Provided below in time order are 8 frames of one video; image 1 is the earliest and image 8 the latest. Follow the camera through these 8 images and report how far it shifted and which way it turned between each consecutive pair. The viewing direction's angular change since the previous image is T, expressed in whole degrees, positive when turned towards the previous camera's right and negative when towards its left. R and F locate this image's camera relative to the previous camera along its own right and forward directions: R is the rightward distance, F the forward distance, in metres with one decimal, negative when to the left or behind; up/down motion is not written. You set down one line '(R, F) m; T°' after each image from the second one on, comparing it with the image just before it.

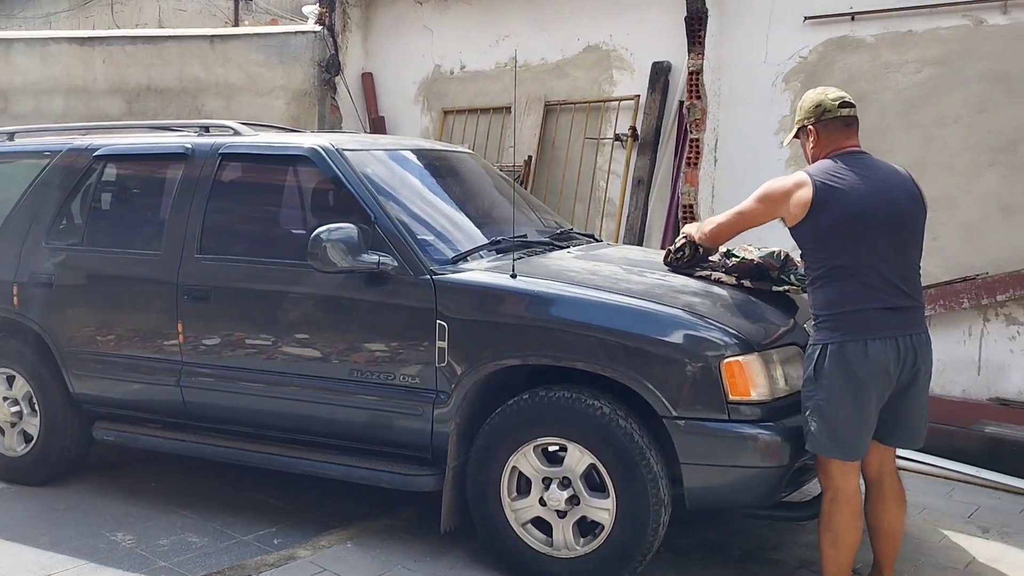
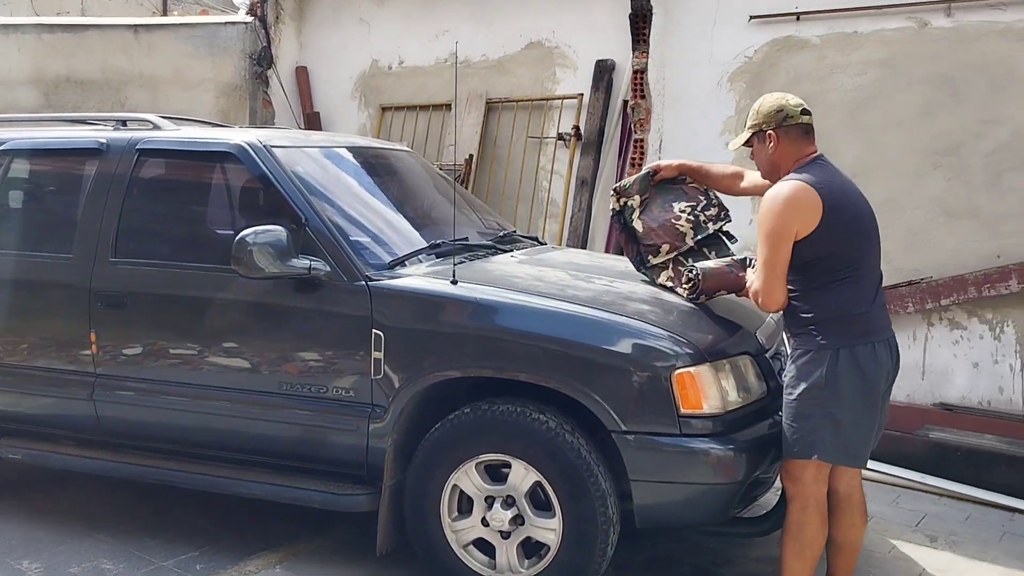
(0.0, +0.2) m; +4°
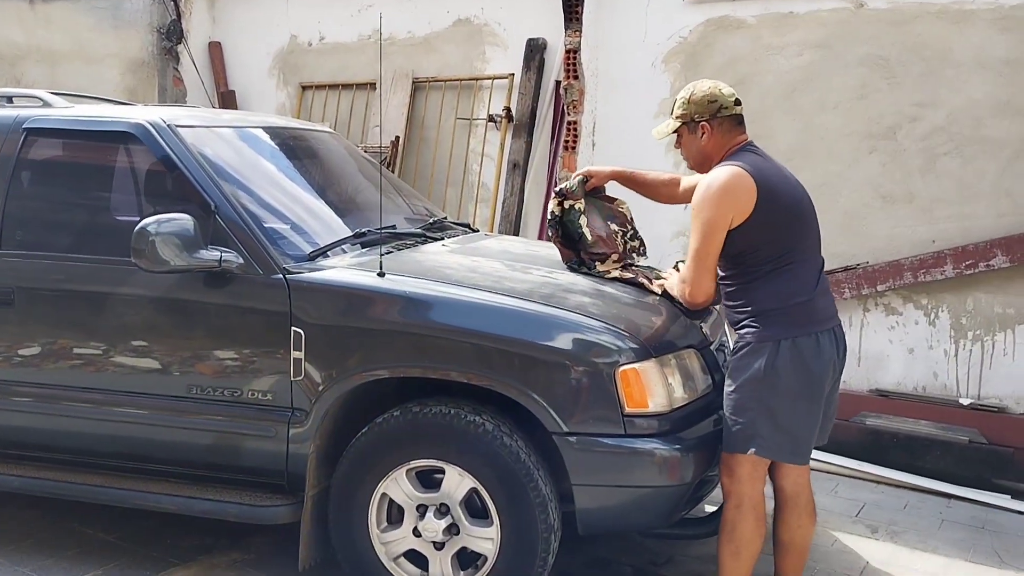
(0.0, +0.2) m; +5°
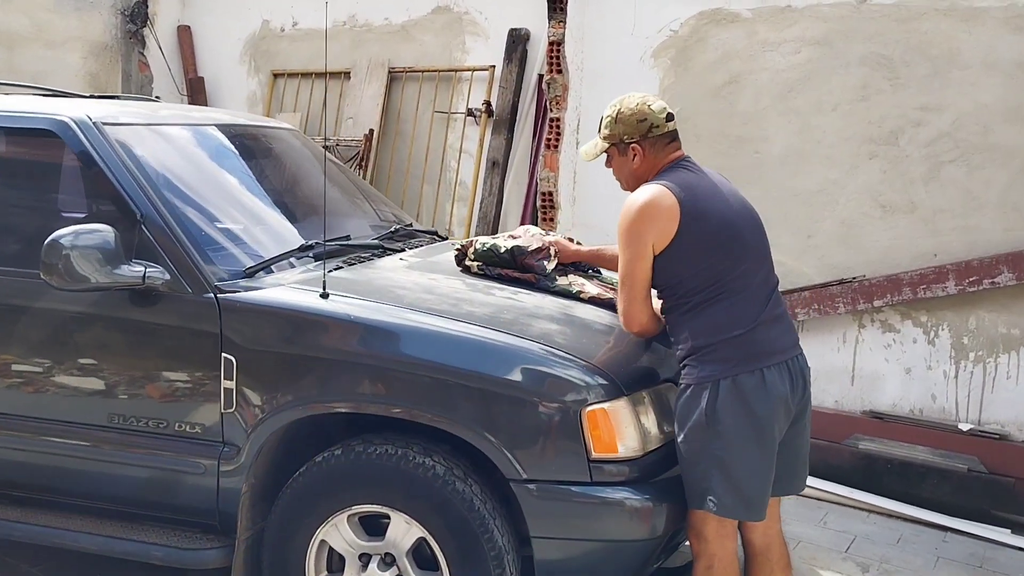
(+0.1, +0.3) m; 0°
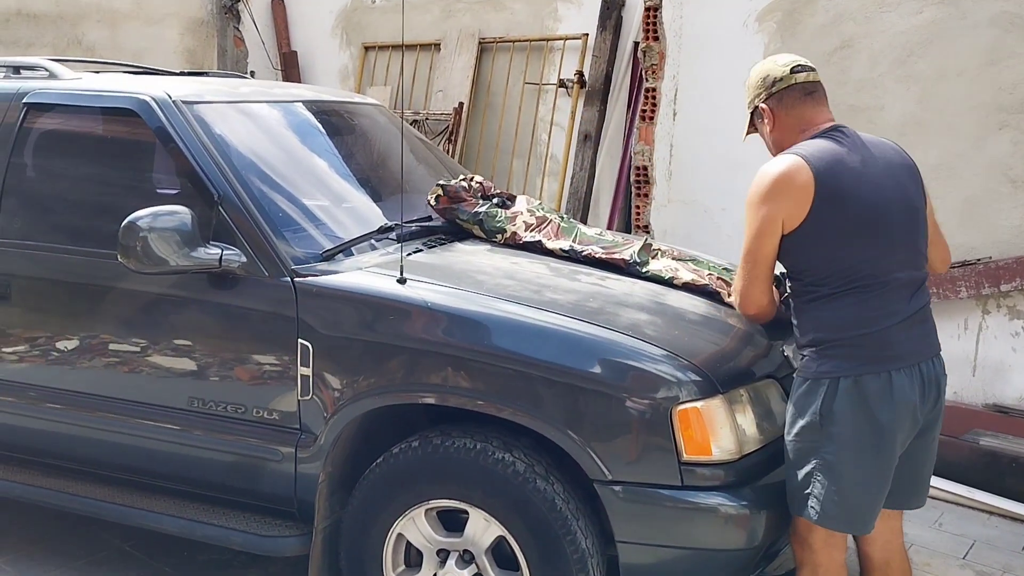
(0.0, +0.2) m; -6°
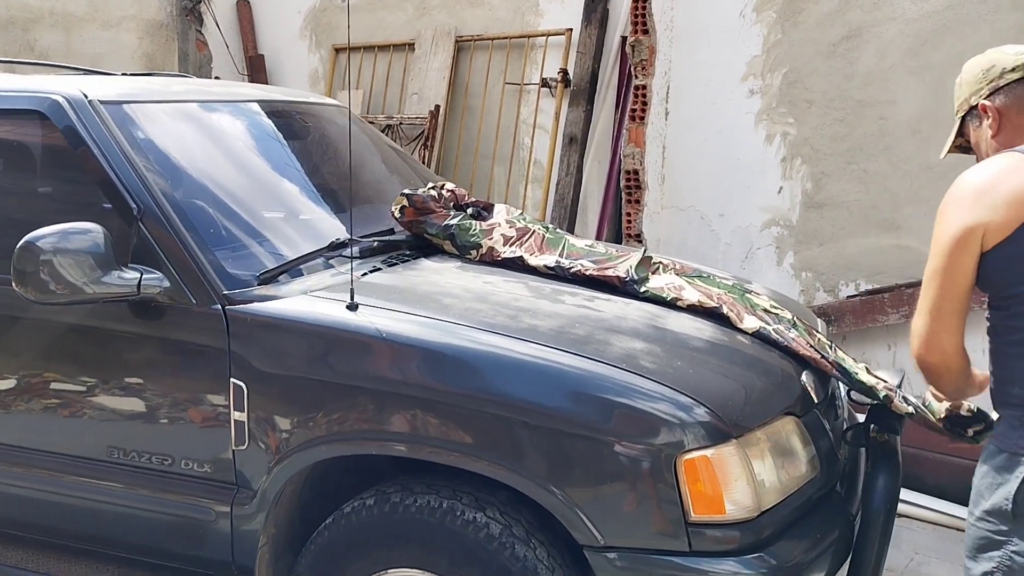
(0.0, +0.4) m; +1°
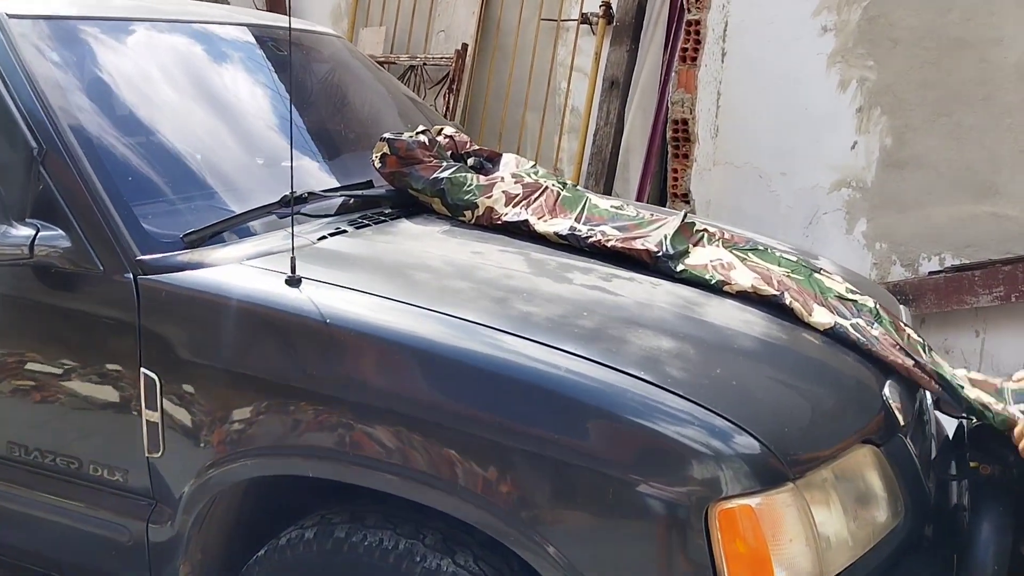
(+0.1, +0.5) m; -3°
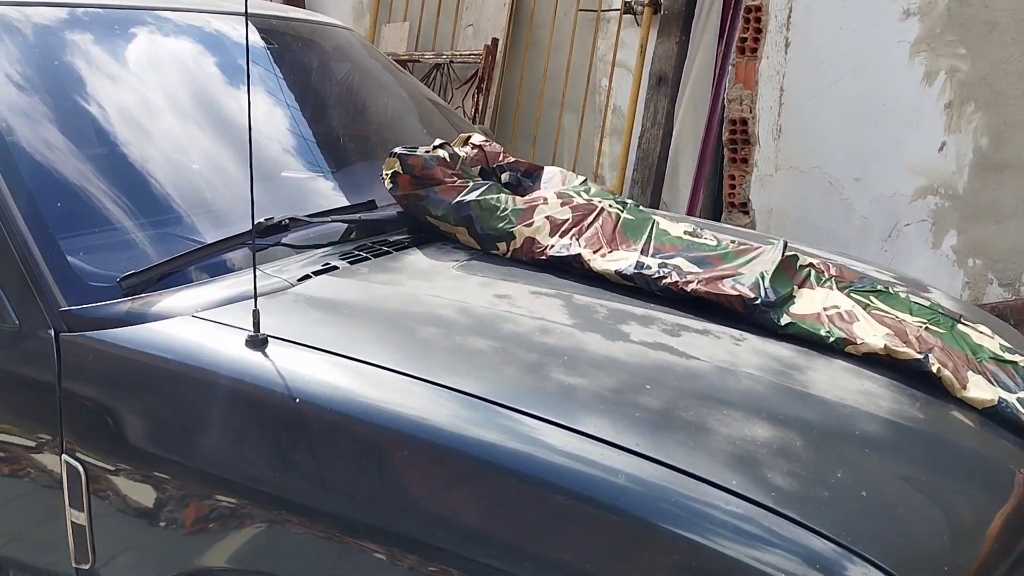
(0.0, +0.4) m; -2°
